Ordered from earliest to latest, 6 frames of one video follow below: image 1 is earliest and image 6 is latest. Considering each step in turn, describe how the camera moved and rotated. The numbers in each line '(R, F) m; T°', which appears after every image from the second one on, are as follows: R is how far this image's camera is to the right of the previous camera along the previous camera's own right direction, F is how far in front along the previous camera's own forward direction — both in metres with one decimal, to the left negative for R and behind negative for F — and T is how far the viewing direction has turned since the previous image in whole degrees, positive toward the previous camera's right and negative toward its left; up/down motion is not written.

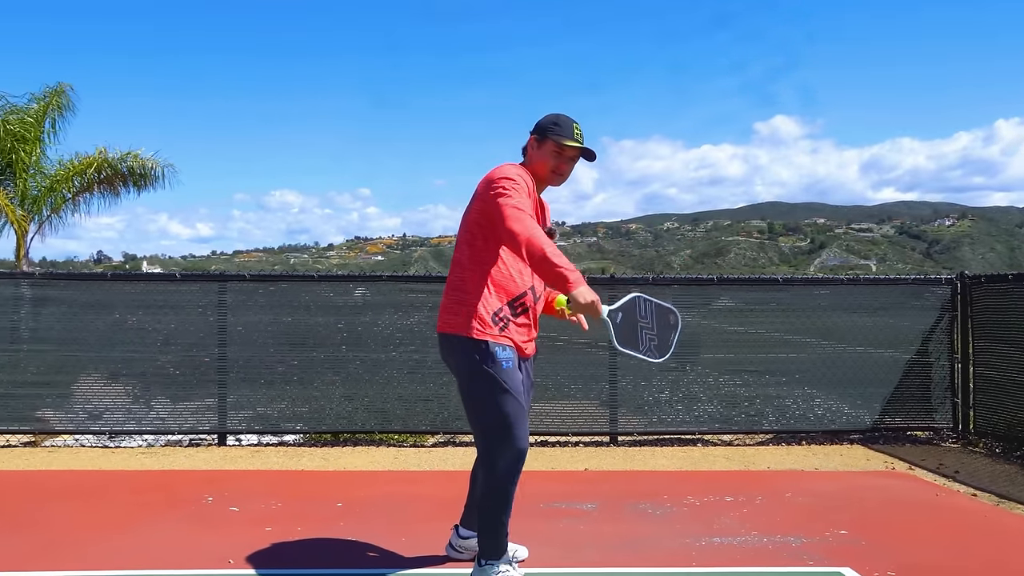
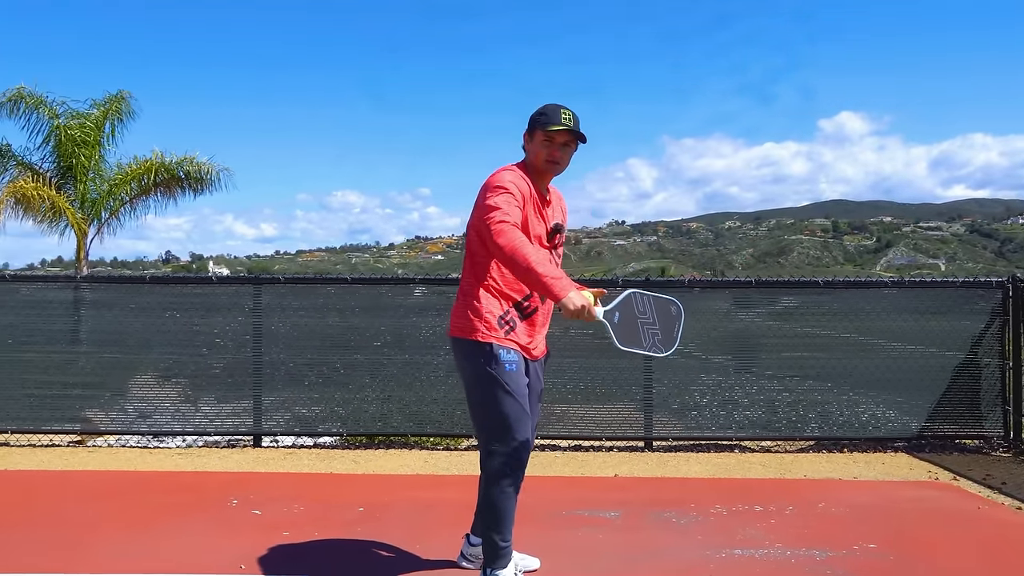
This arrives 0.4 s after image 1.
(+0.2, +0.1) m; -4°
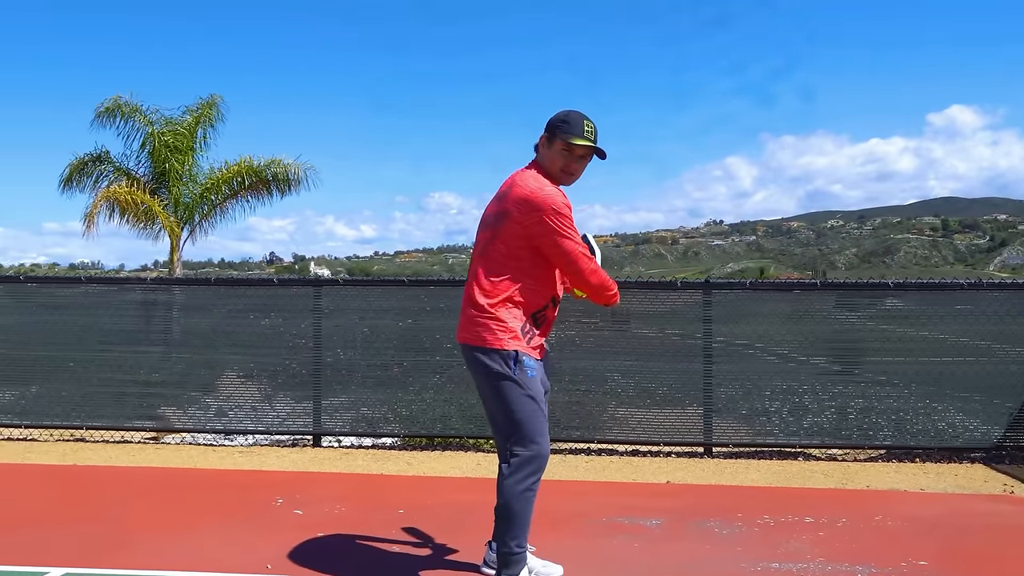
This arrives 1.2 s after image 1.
(+0.3, +0.1) m; -6°
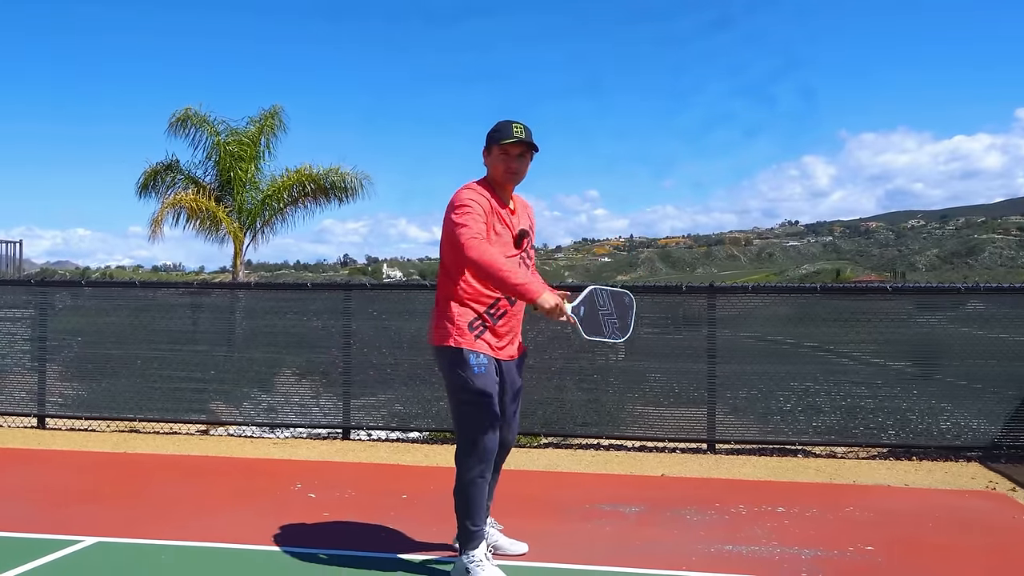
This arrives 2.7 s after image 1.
(+0.5, -0.5) m; -5°
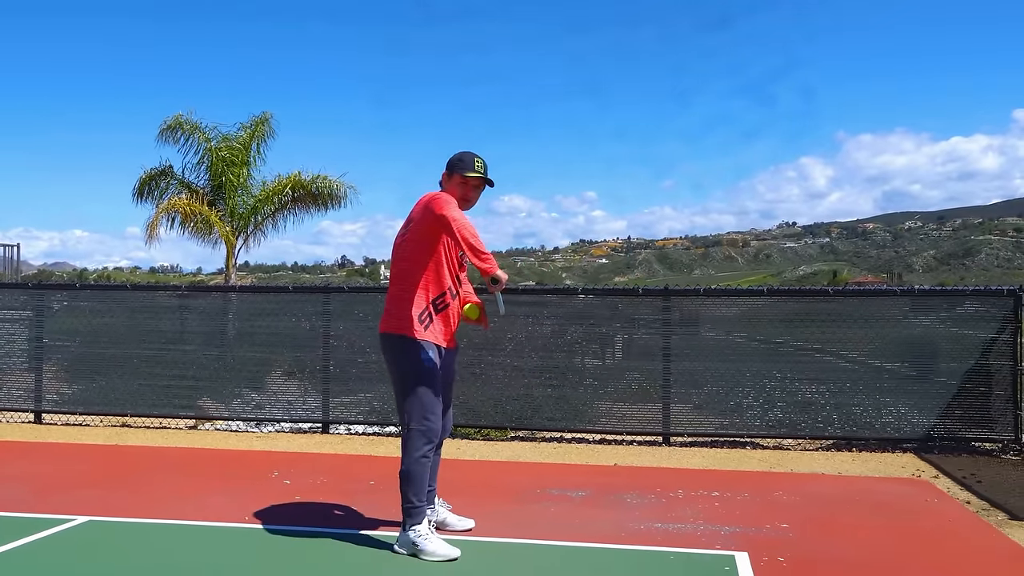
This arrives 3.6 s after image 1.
(+0.3, -0.5) m; 0°
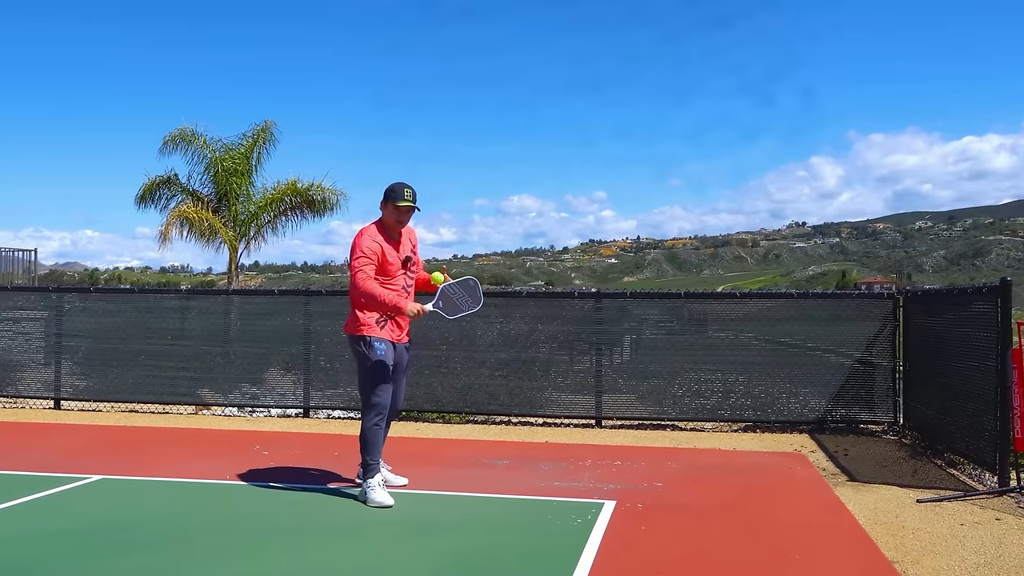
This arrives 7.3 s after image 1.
(+0.6, -1.3) m; -1°
